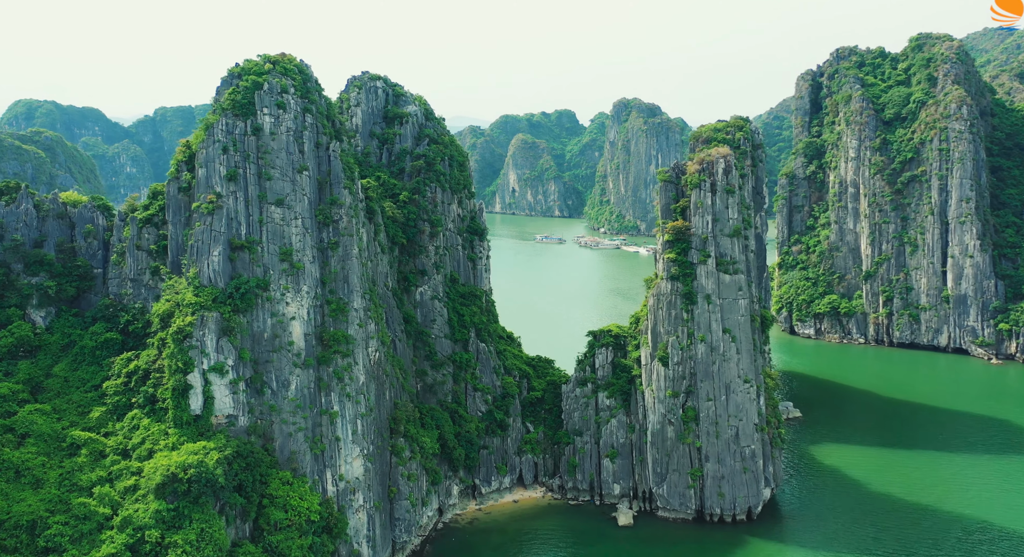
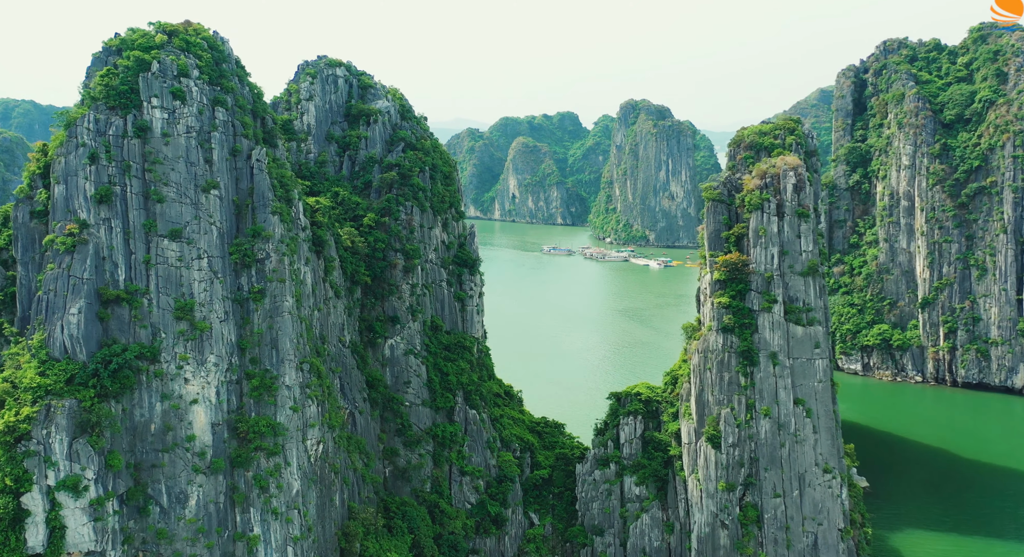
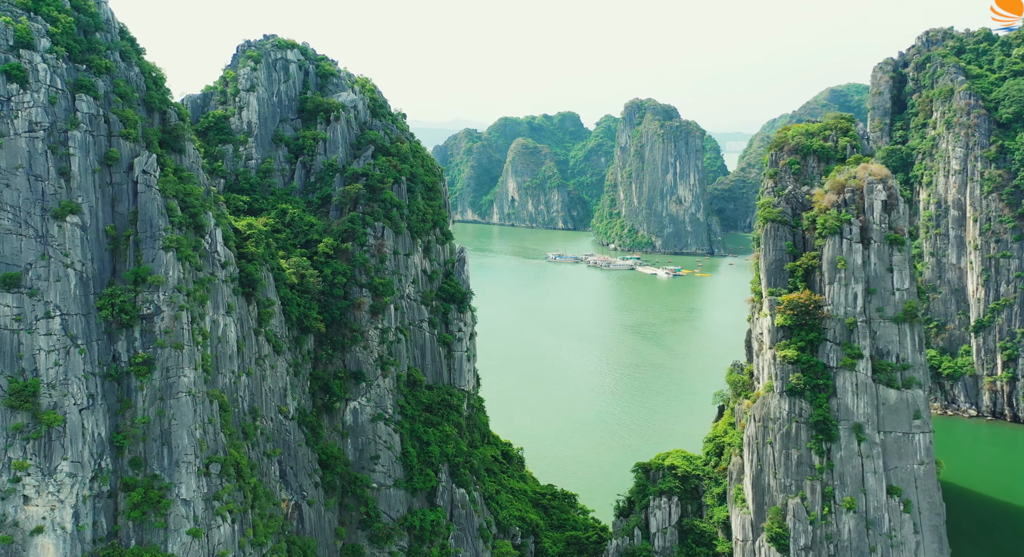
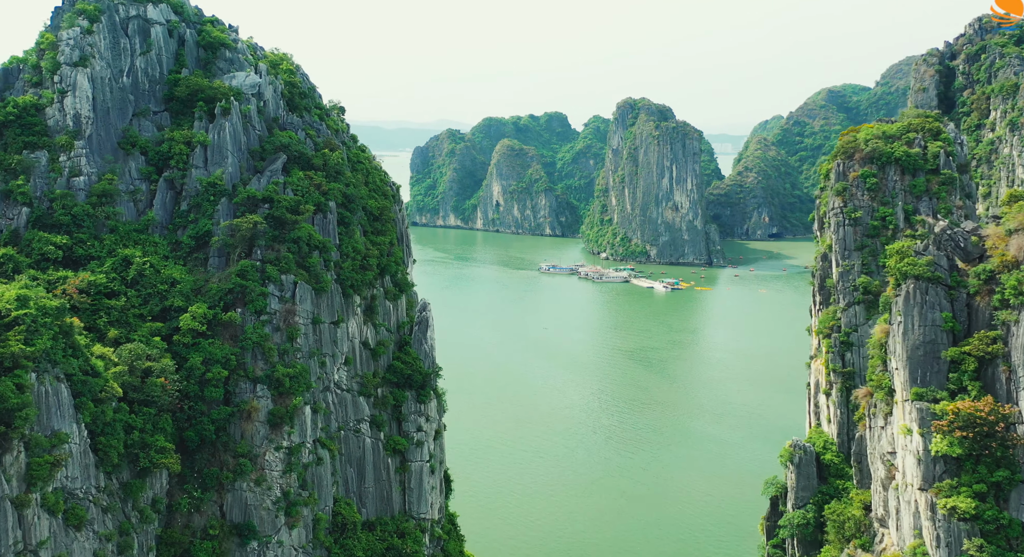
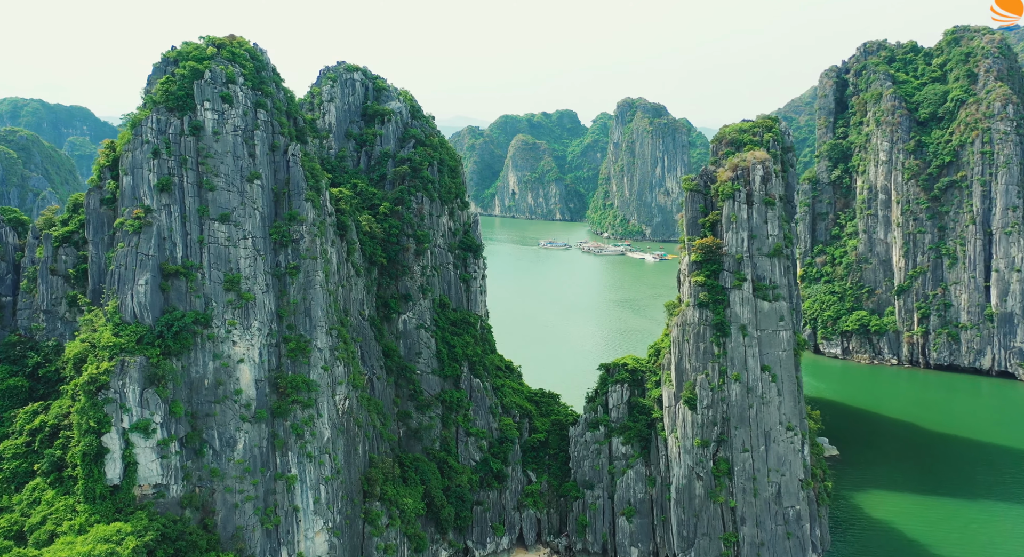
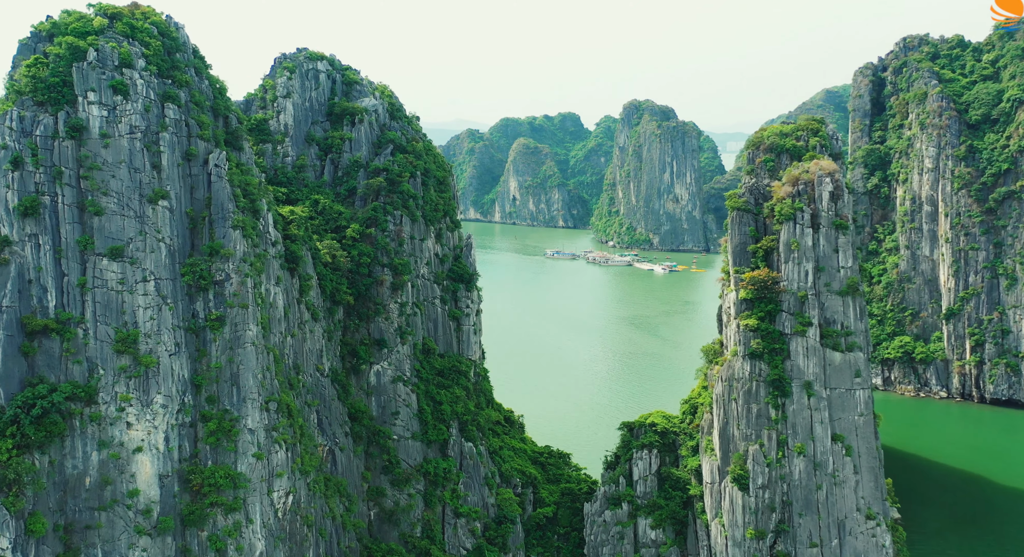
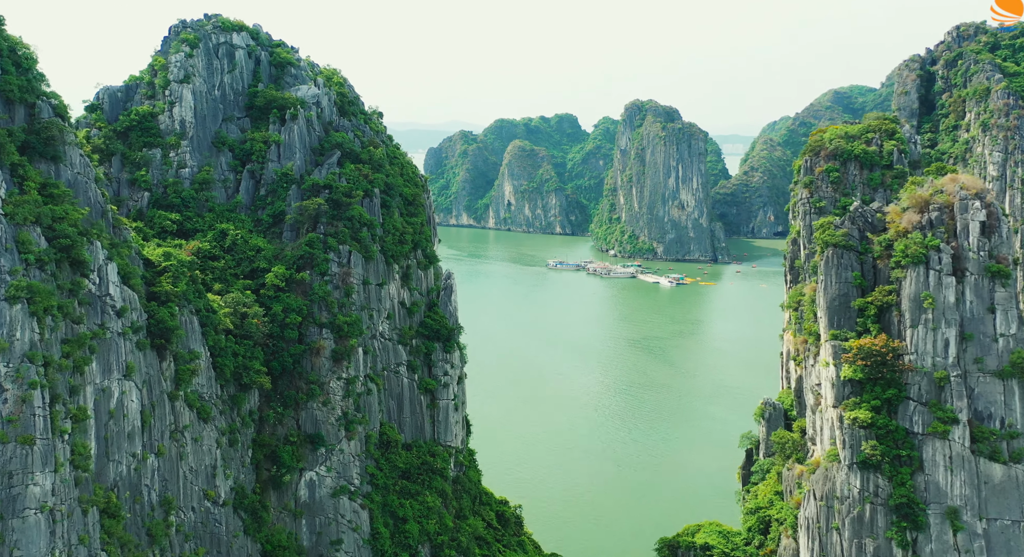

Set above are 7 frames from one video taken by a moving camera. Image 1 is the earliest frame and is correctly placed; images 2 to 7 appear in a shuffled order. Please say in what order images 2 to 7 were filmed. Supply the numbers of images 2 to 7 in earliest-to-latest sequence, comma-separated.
5, 2, 6, 3, 7, 4
